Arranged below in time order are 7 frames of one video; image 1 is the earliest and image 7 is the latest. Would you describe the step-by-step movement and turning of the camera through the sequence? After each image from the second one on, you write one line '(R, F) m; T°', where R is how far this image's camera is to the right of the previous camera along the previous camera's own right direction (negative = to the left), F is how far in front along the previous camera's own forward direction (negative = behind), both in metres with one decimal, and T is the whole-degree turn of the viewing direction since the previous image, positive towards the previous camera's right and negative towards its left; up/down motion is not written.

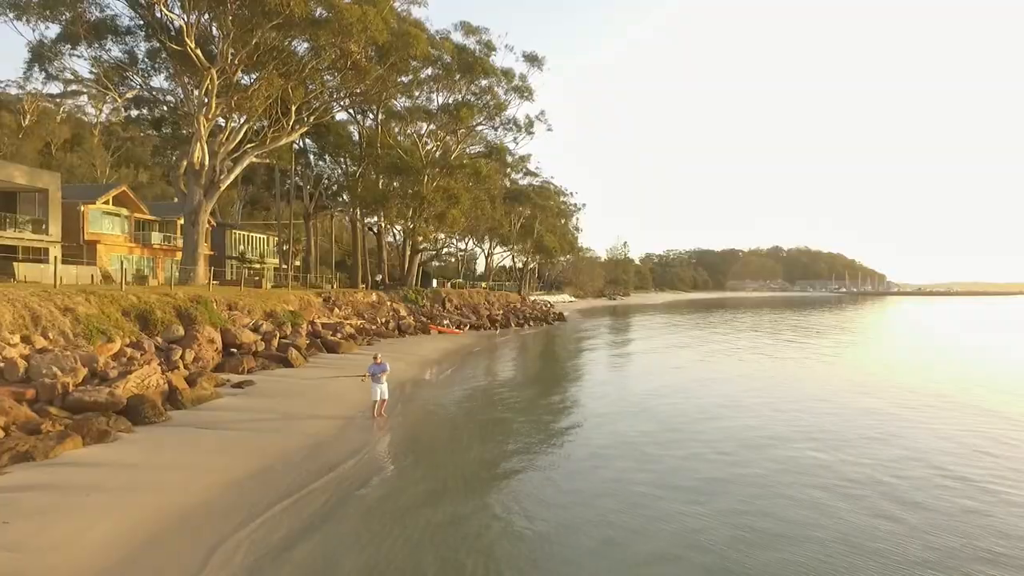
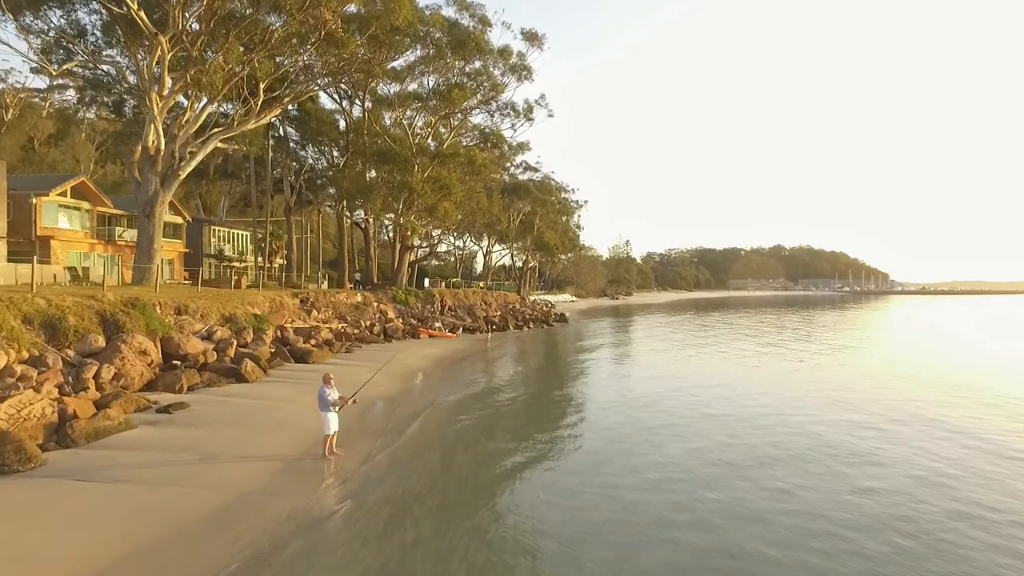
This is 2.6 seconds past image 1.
(+0.3, +3.2) m; 0°
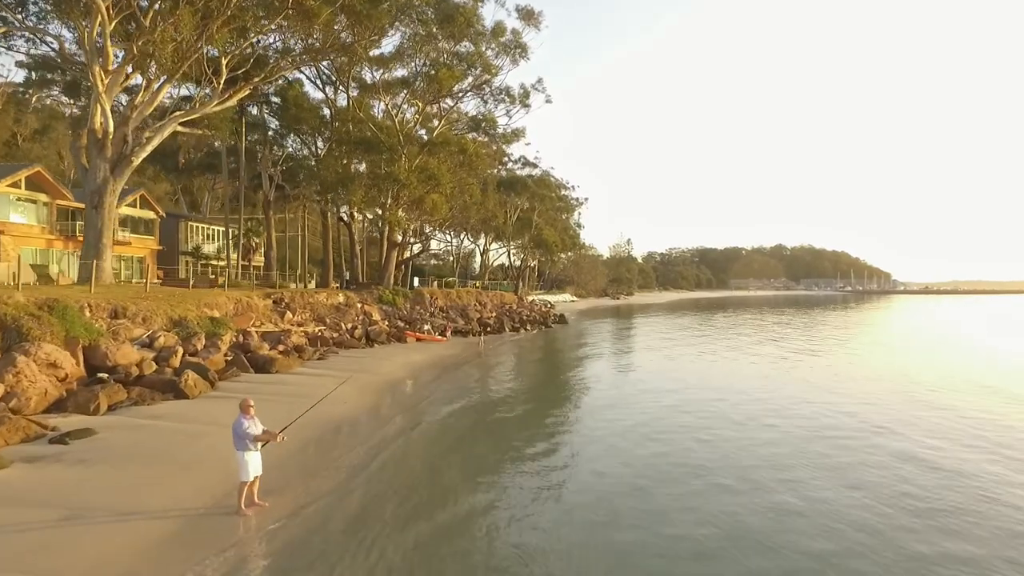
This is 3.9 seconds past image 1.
(+0.5, +2.6) m; 0°
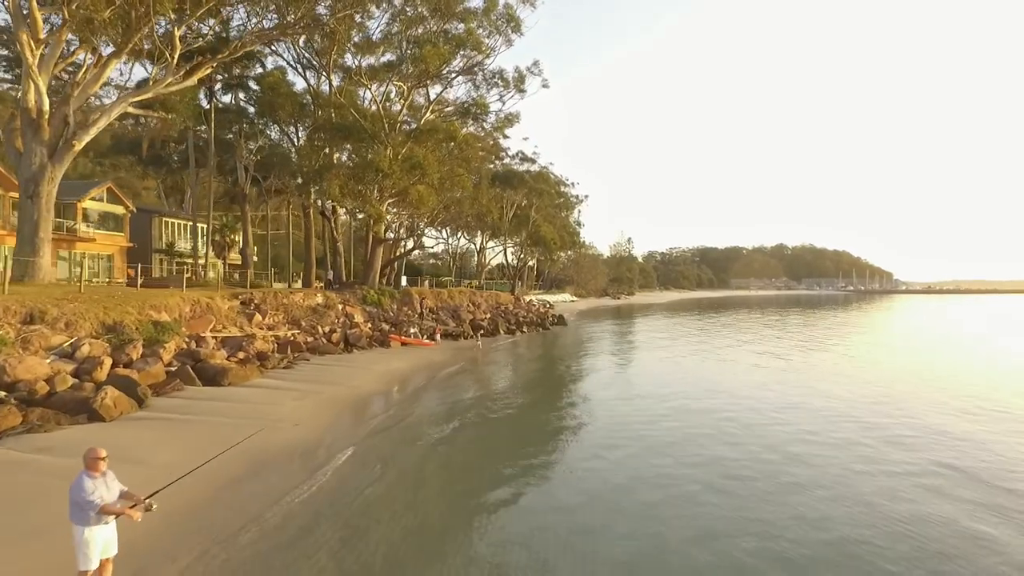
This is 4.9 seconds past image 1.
(+0.6, +2.5) m; 0°
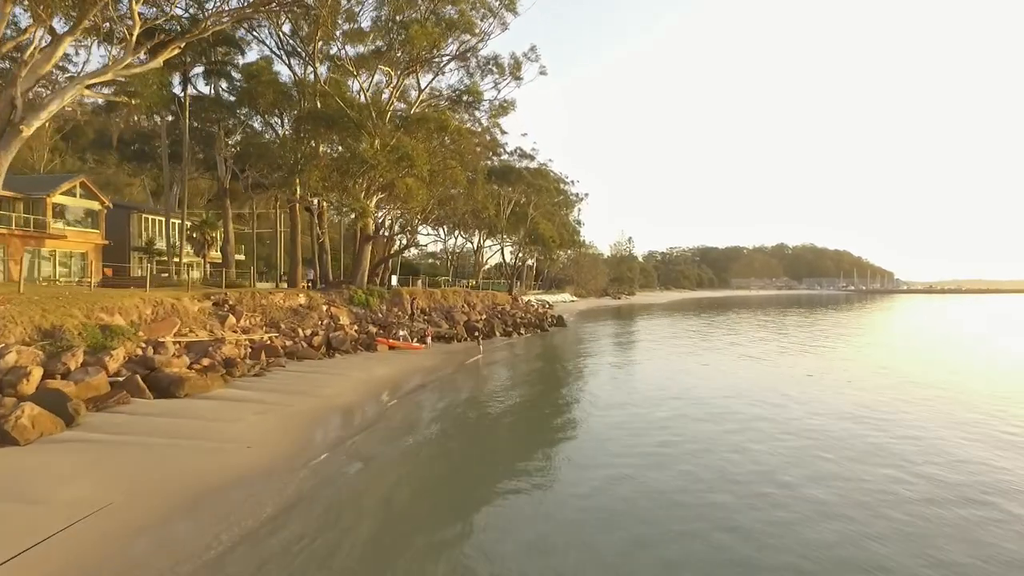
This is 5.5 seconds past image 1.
(+0.4, +1.8) m; 0°
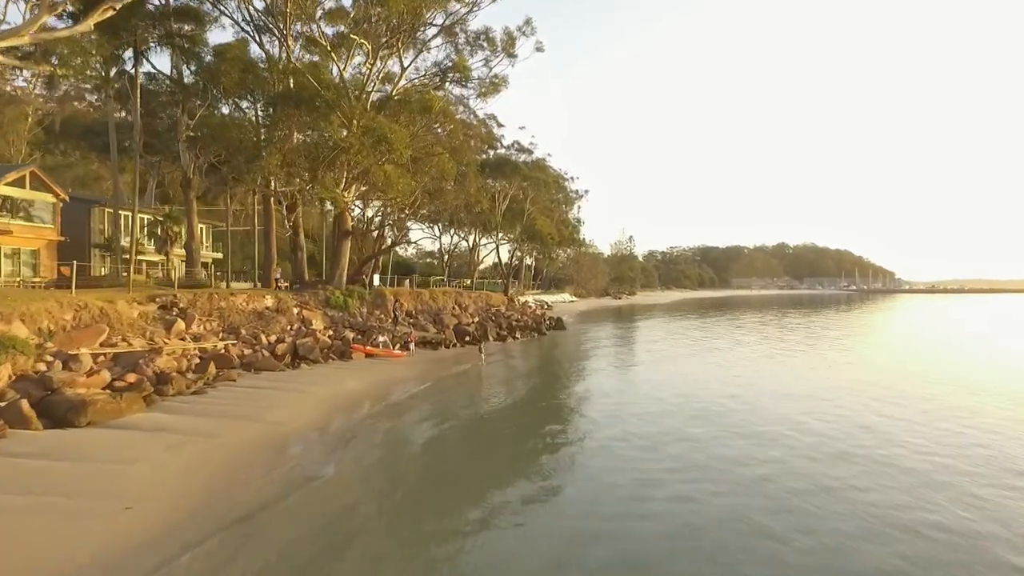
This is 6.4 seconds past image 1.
(+0.5, +2.9) m; 0°
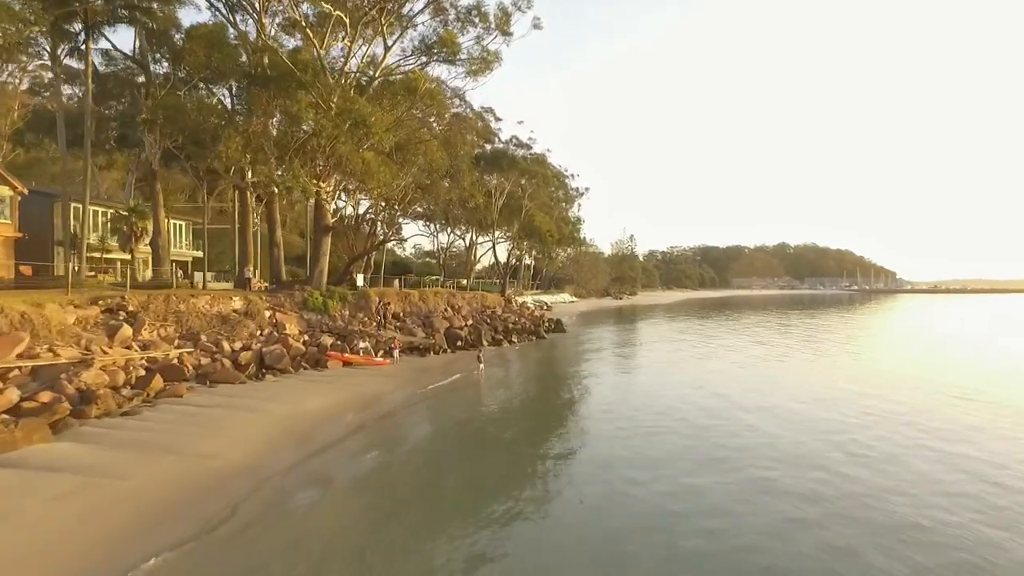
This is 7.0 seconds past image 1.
(+0.4, +2.4) m; 0°
